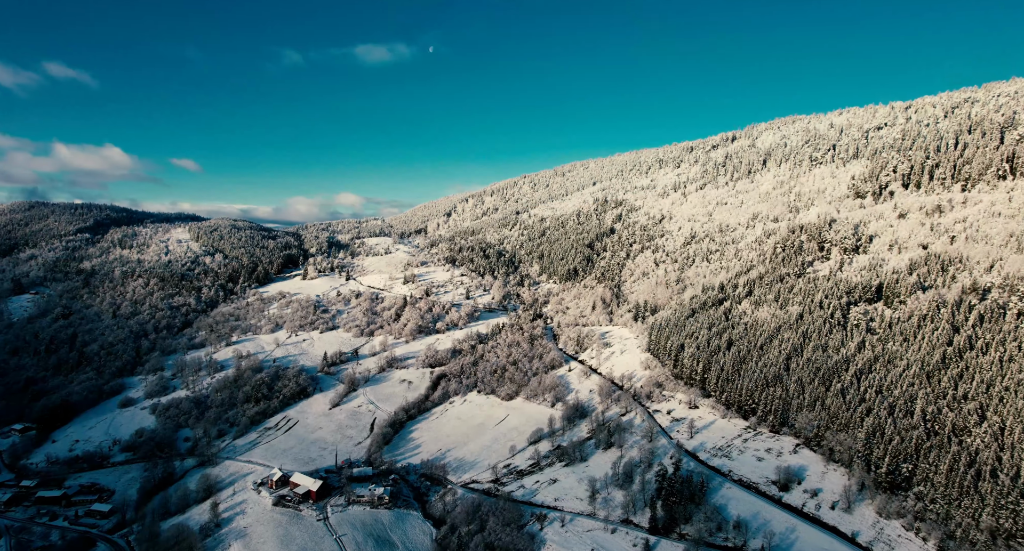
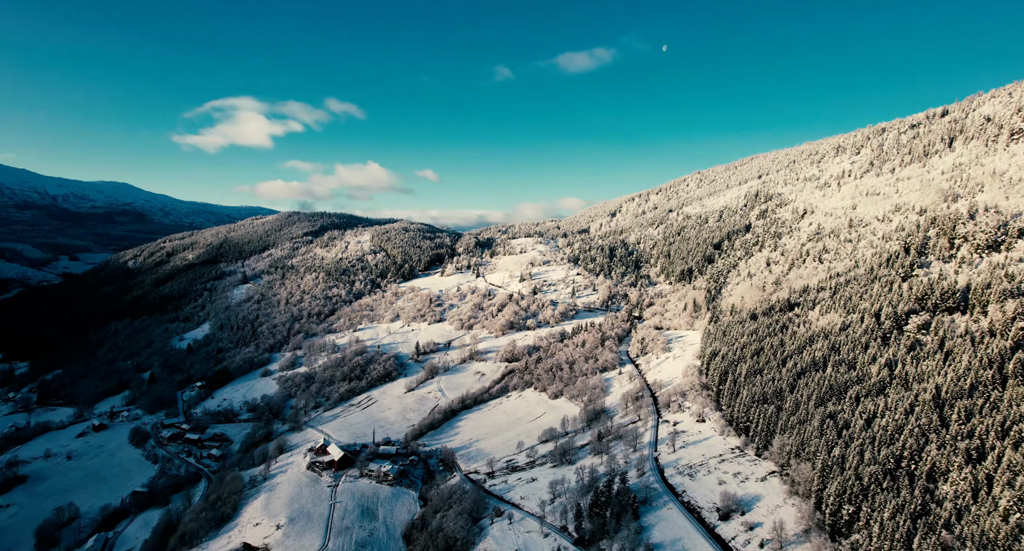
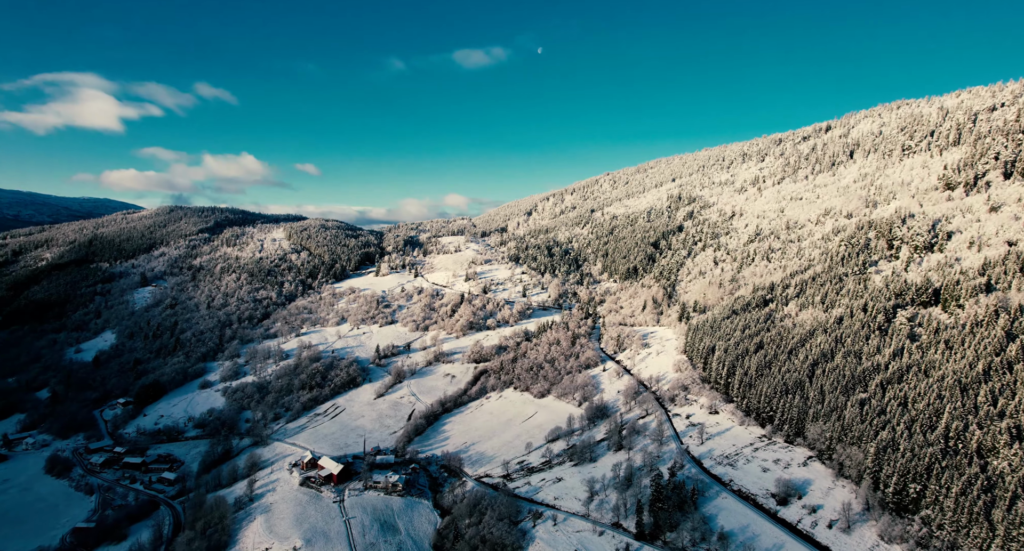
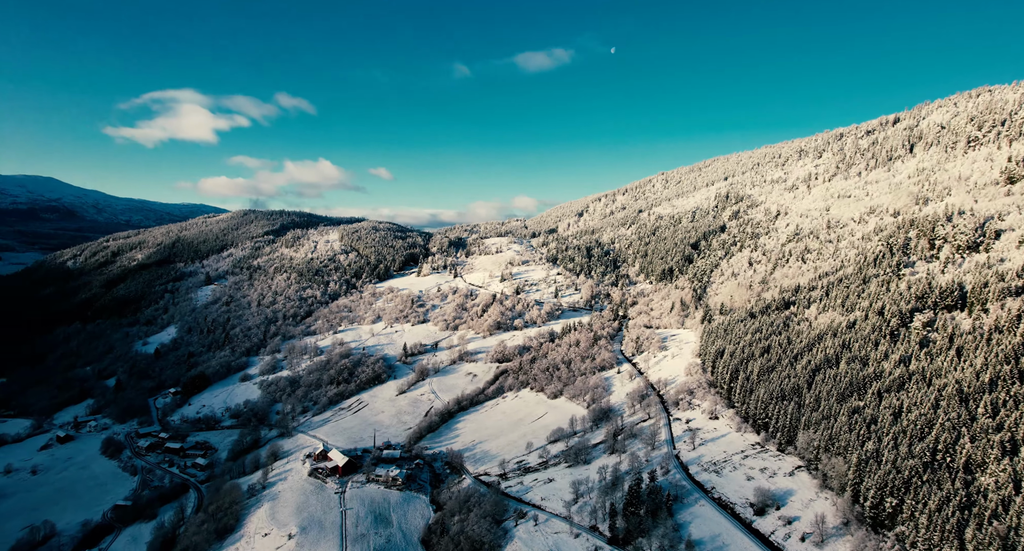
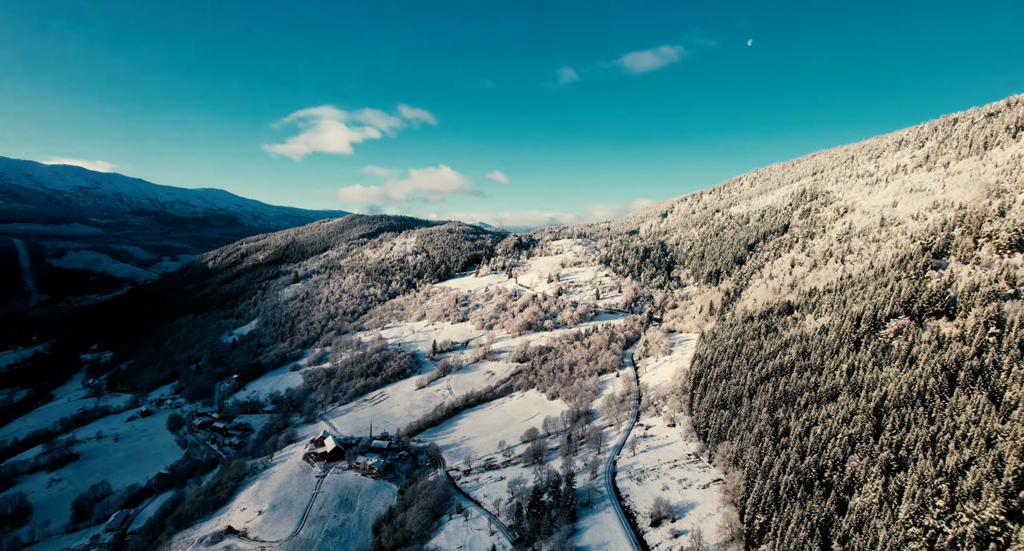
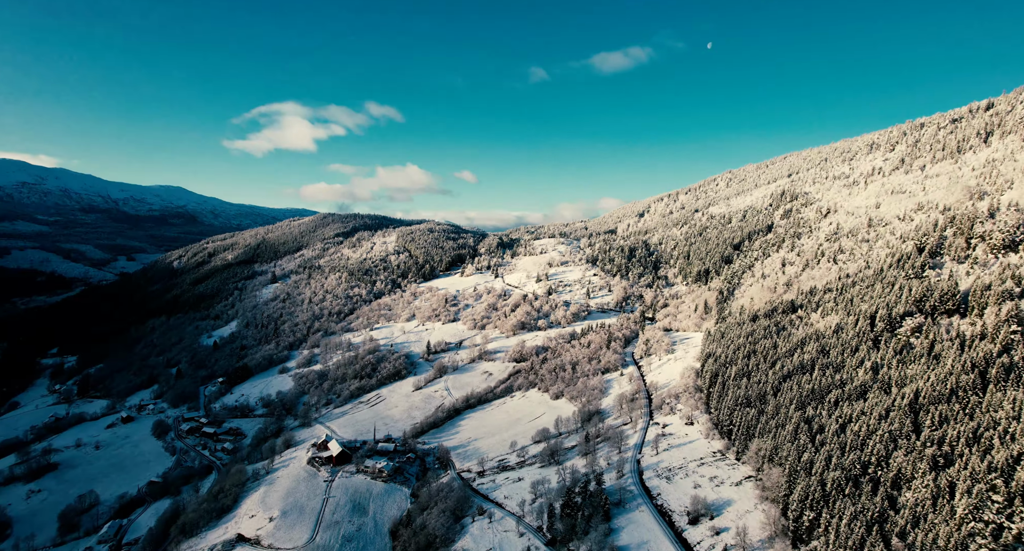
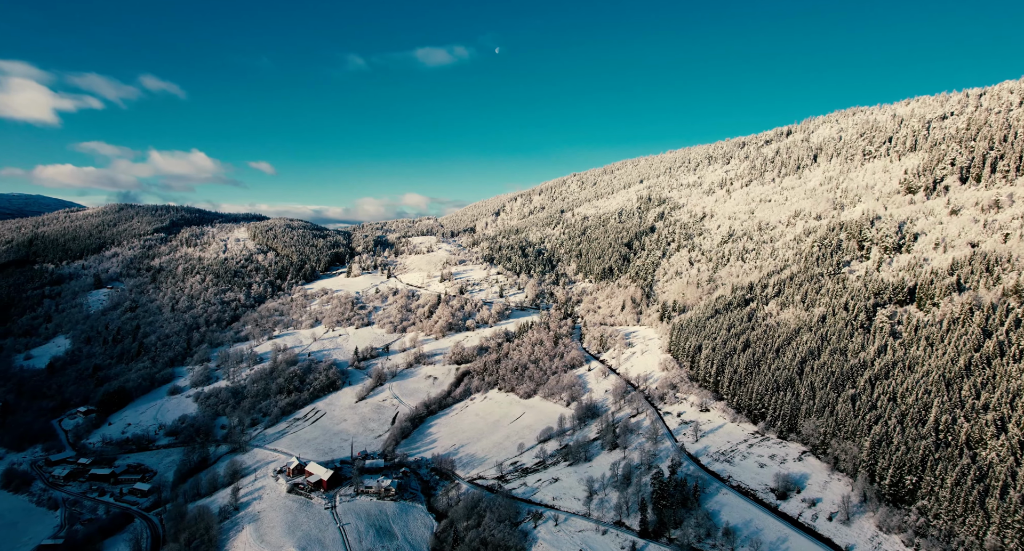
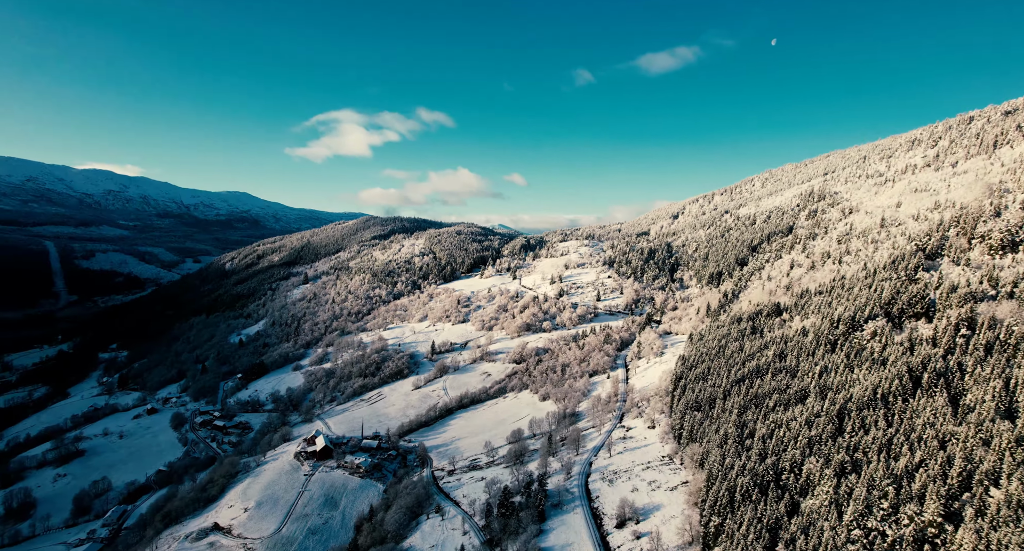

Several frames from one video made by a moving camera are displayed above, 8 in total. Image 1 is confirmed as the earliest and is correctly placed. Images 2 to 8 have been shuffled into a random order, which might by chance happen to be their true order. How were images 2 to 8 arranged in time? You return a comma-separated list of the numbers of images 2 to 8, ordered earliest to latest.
7, 3, 4, 2, 6, 5, 8
